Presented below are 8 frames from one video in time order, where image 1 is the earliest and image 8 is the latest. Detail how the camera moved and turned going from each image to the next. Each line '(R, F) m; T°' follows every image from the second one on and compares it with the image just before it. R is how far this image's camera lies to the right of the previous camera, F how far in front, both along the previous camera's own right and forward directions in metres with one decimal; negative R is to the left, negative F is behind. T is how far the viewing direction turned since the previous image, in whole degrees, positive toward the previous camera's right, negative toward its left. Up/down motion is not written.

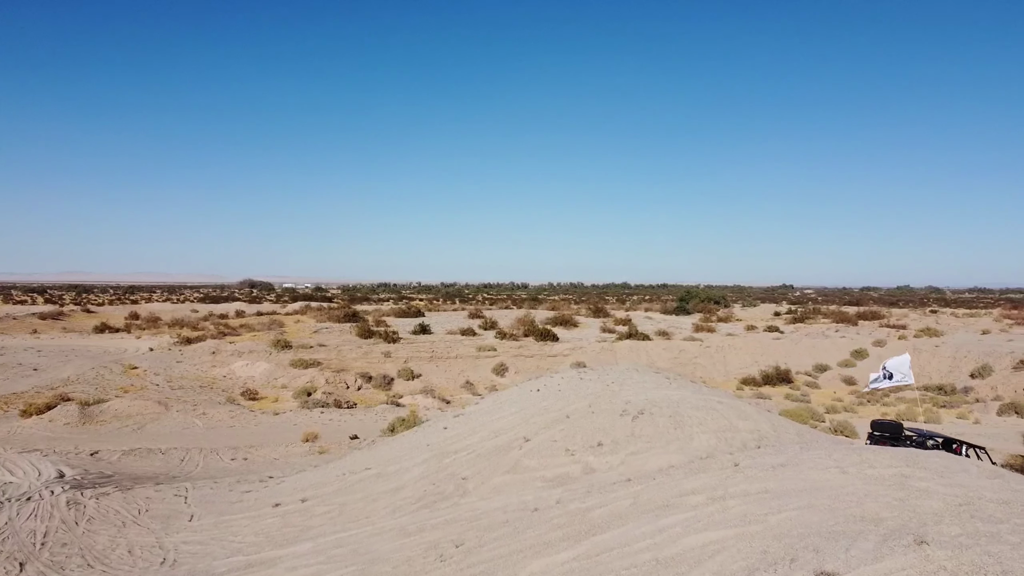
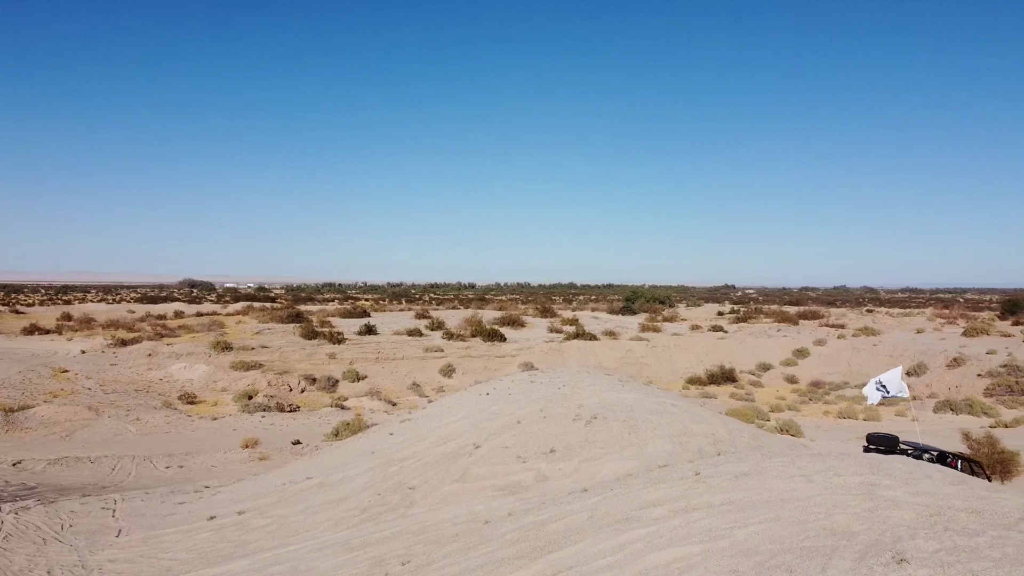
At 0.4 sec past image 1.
(+0.6, +1.3) m; -40°
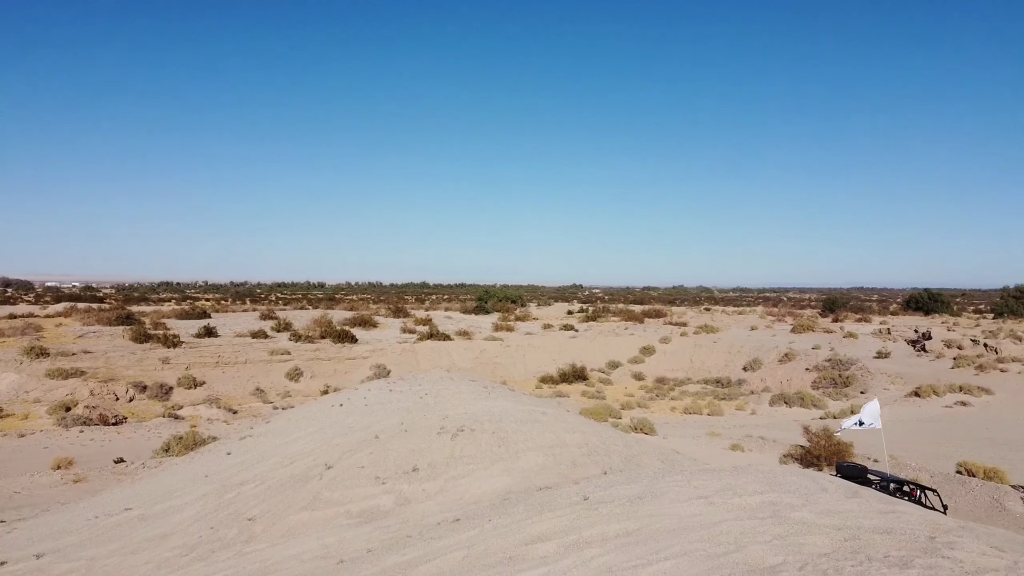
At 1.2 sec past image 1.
(0.0, +0.7) m; +15°
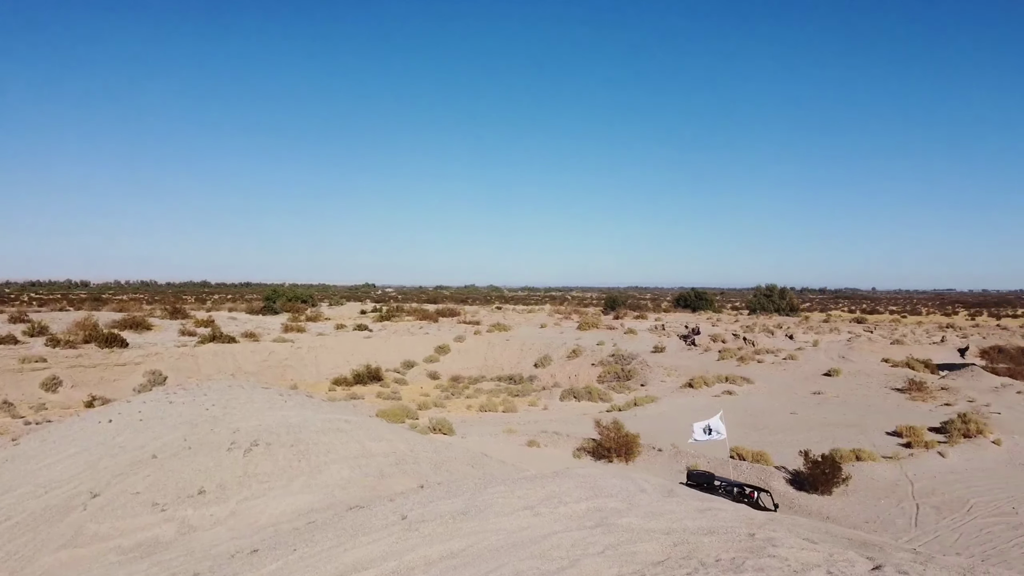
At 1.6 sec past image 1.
(0.0, +0.4) m; +18°
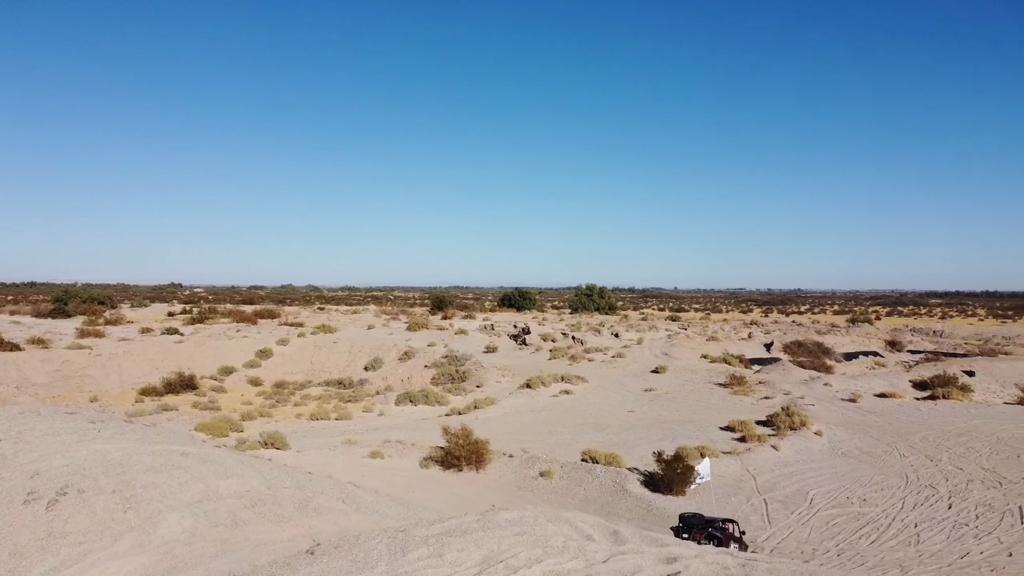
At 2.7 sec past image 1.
(-0.4, +0.6) m; +14°
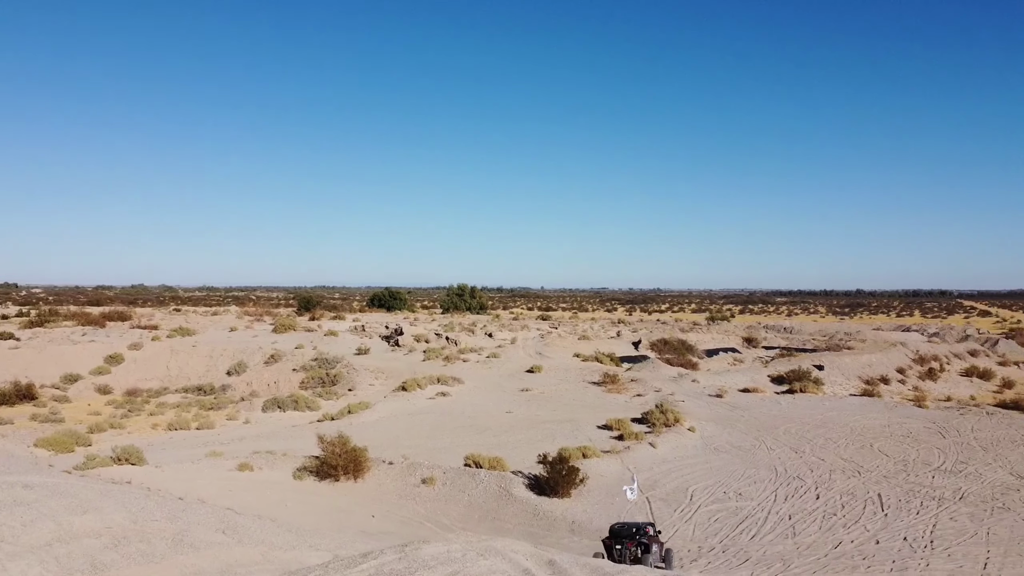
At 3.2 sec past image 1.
(-0.2, +0.6) m; +12°
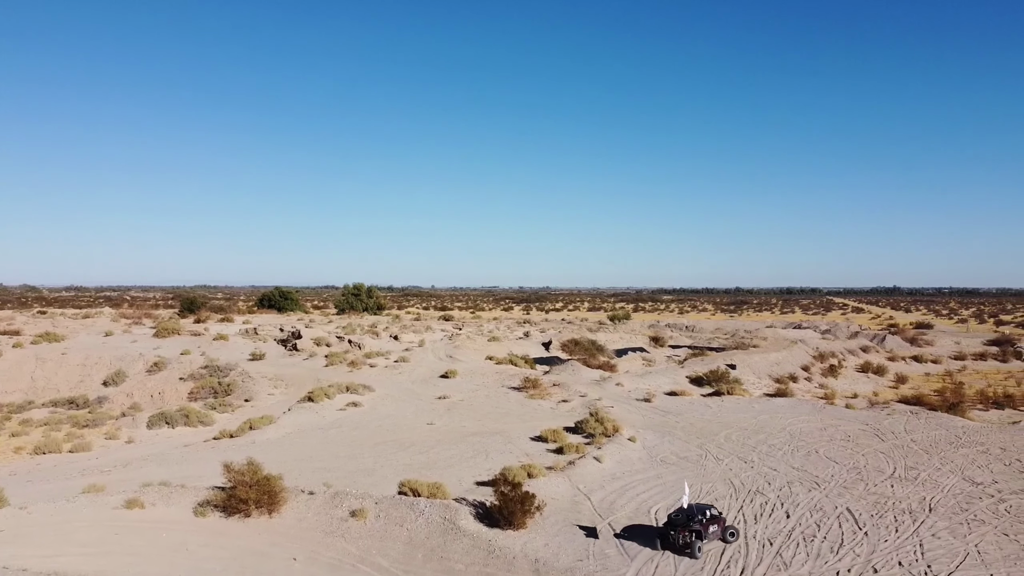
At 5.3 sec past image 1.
(-0.9, +0.8) m; +9°
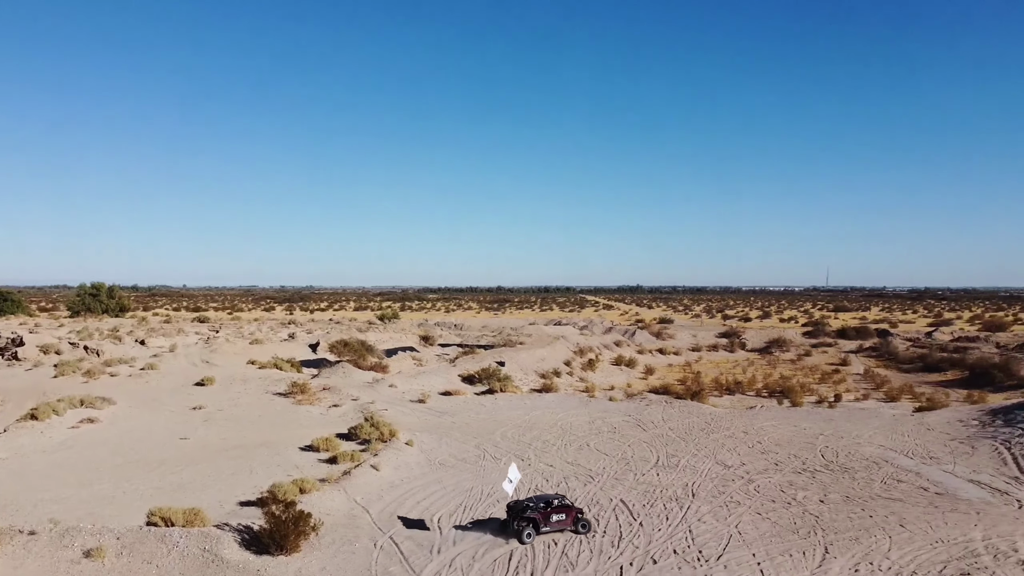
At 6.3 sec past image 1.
(-0.3, +1.3) m; +23°
